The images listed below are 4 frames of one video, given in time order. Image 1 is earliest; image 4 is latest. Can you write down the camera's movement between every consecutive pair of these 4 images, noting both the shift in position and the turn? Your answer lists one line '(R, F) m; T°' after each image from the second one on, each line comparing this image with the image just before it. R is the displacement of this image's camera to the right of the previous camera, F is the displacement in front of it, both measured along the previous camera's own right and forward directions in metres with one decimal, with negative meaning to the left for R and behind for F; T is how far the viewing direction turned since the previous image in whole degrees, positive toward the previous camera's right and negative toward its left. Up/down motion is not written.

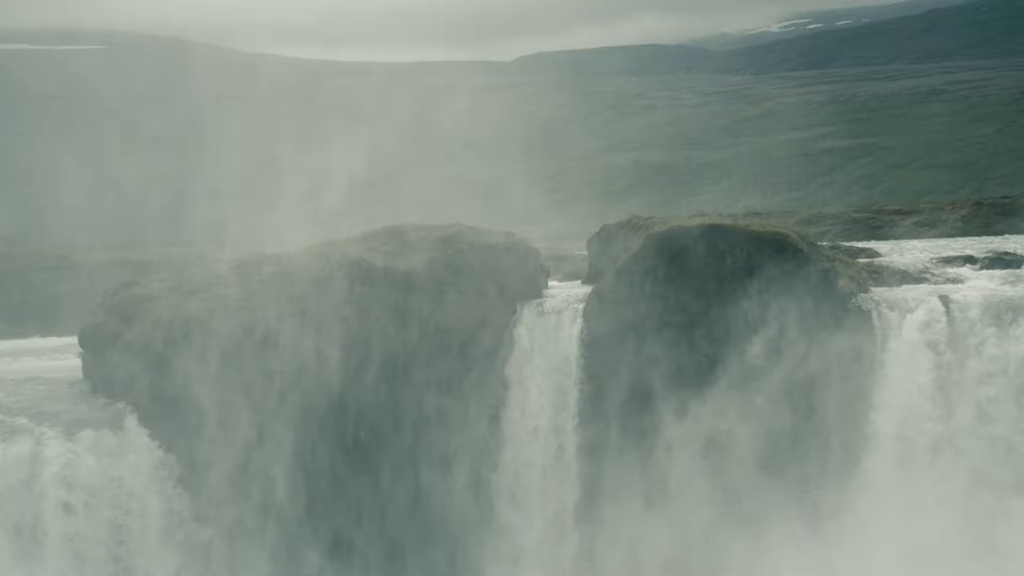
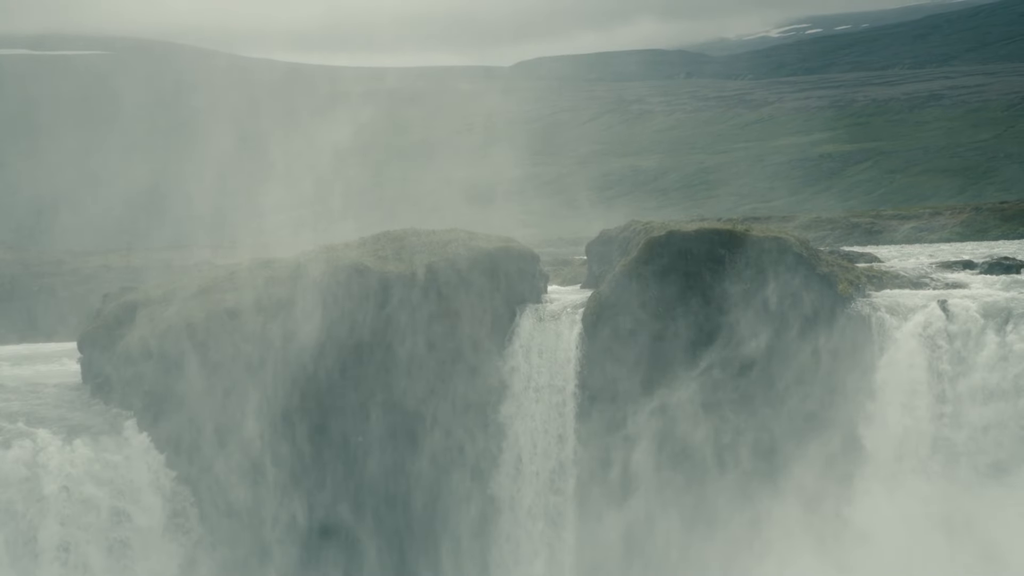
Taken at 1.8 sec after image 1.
(-2.1, +0.3) m; +1°
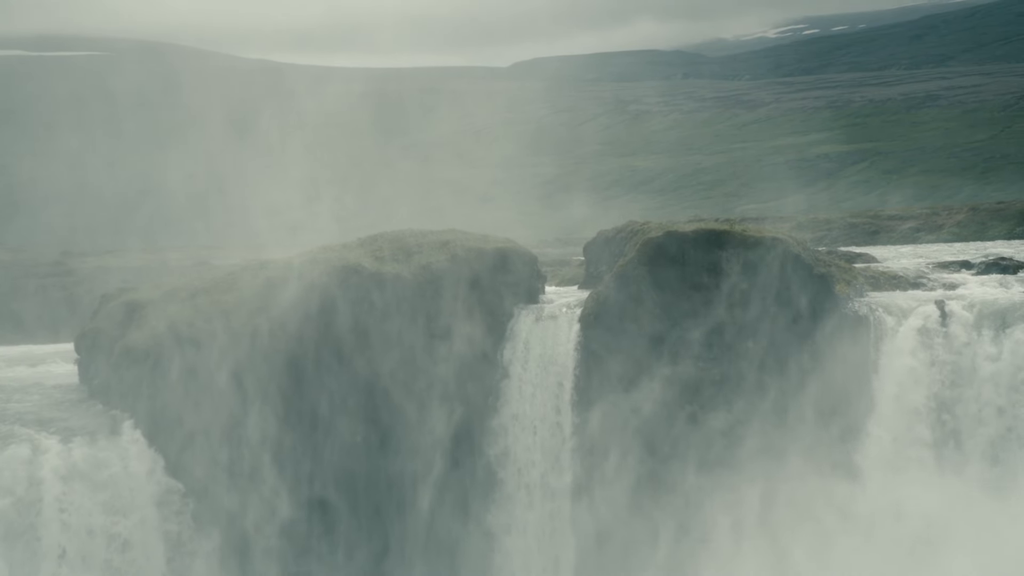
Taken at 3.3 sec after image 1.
(0.0, -0.1) m; 0°
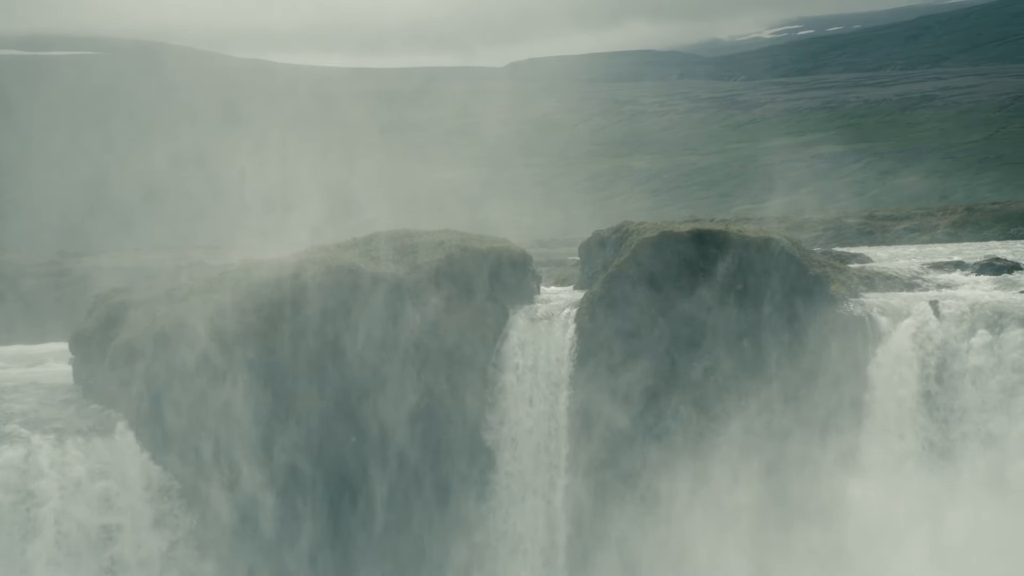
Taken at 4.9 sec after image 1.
(+0.1, 0.0) m; 0°
